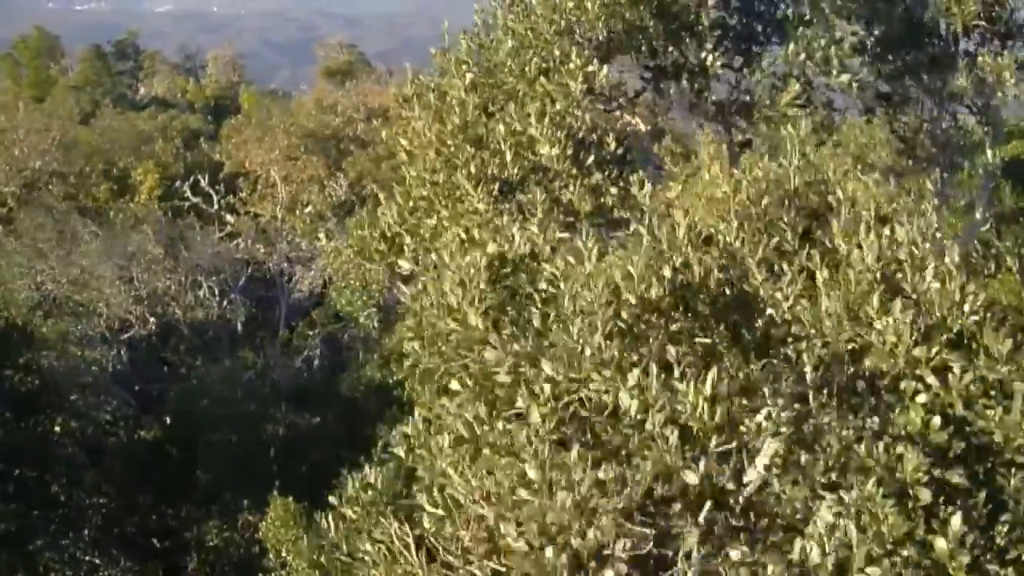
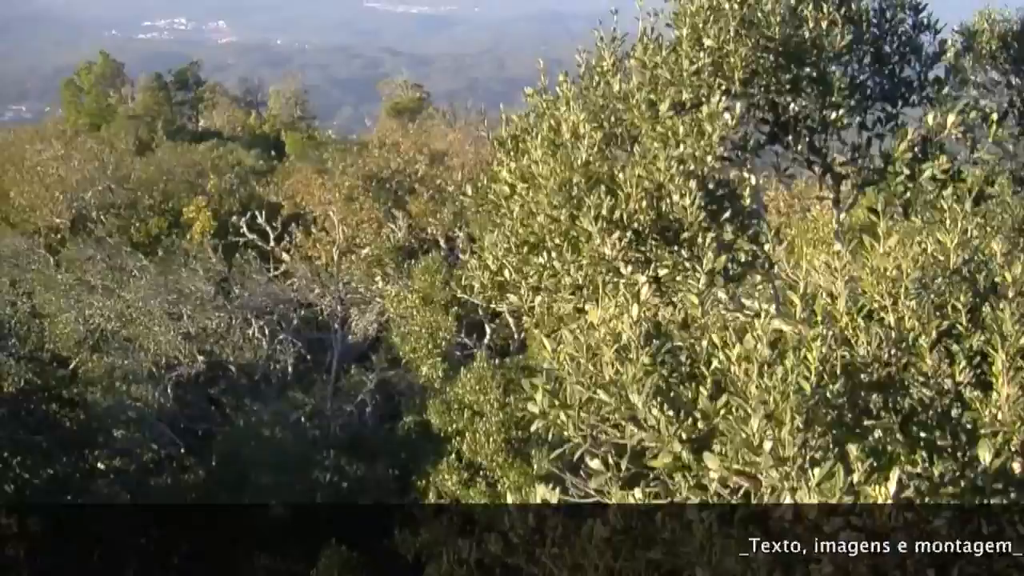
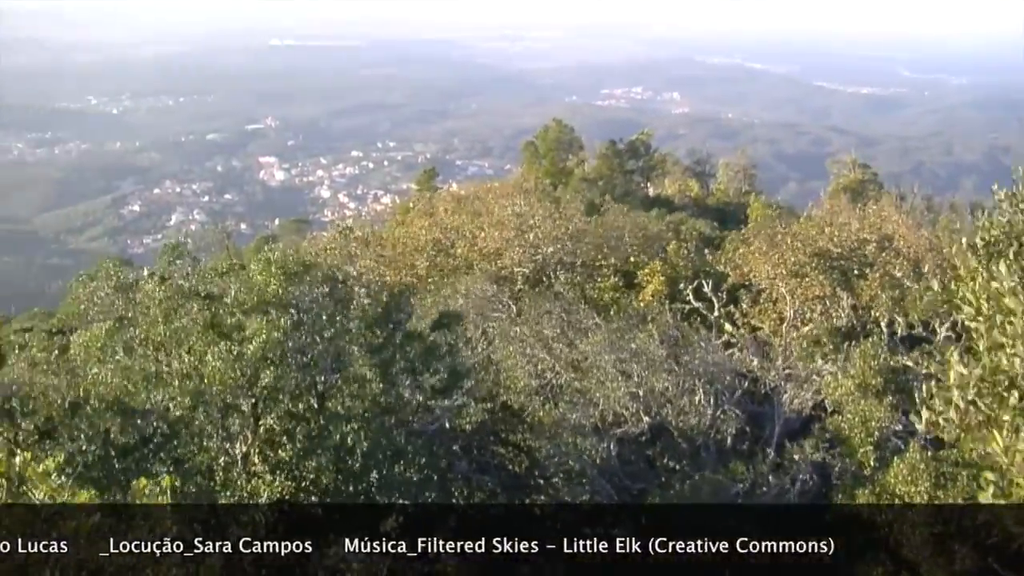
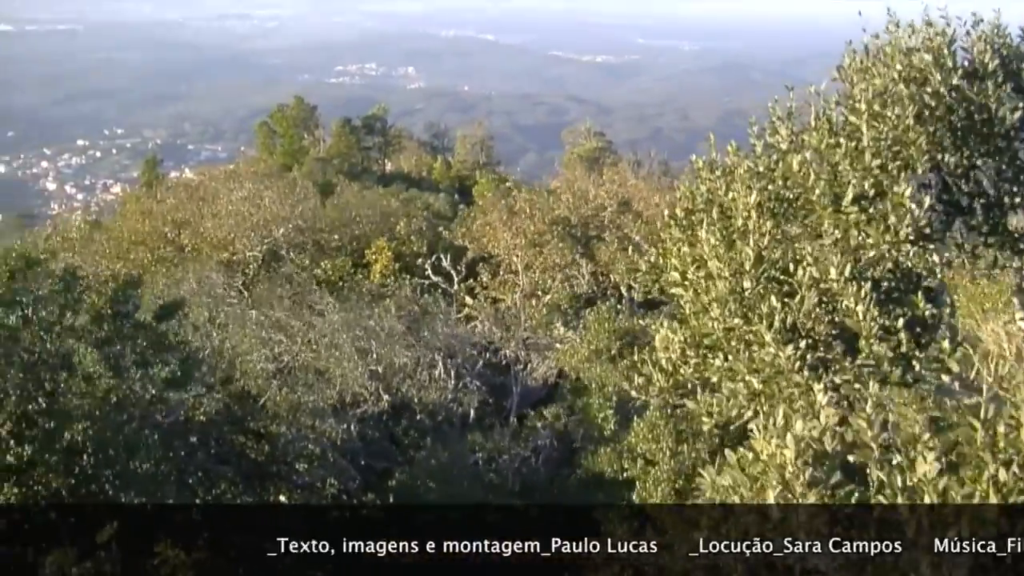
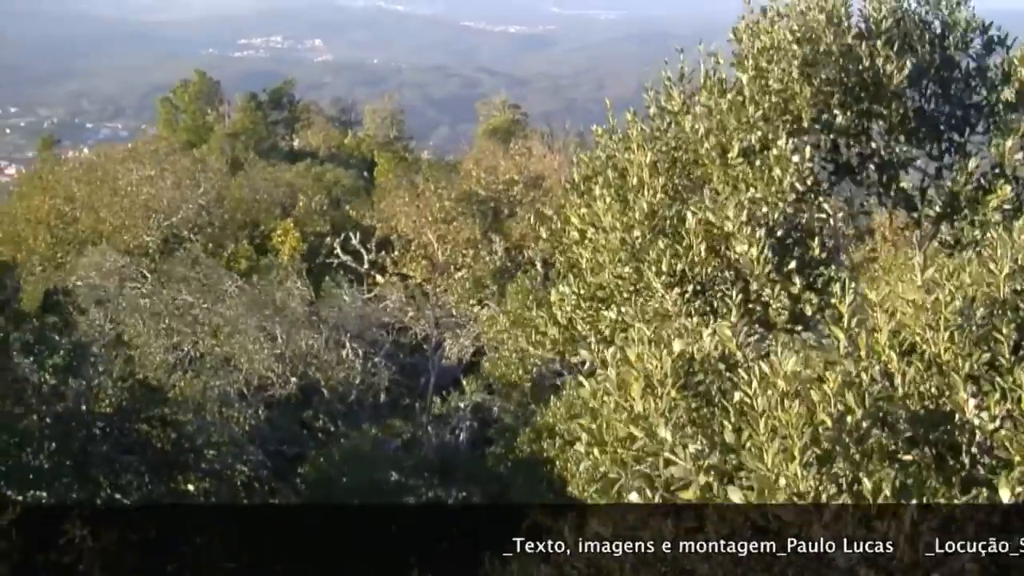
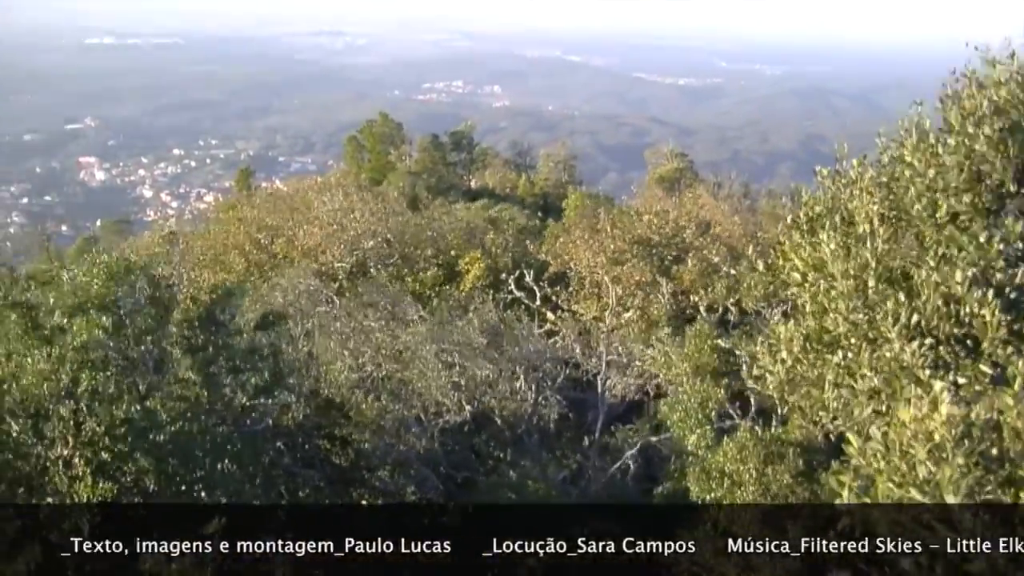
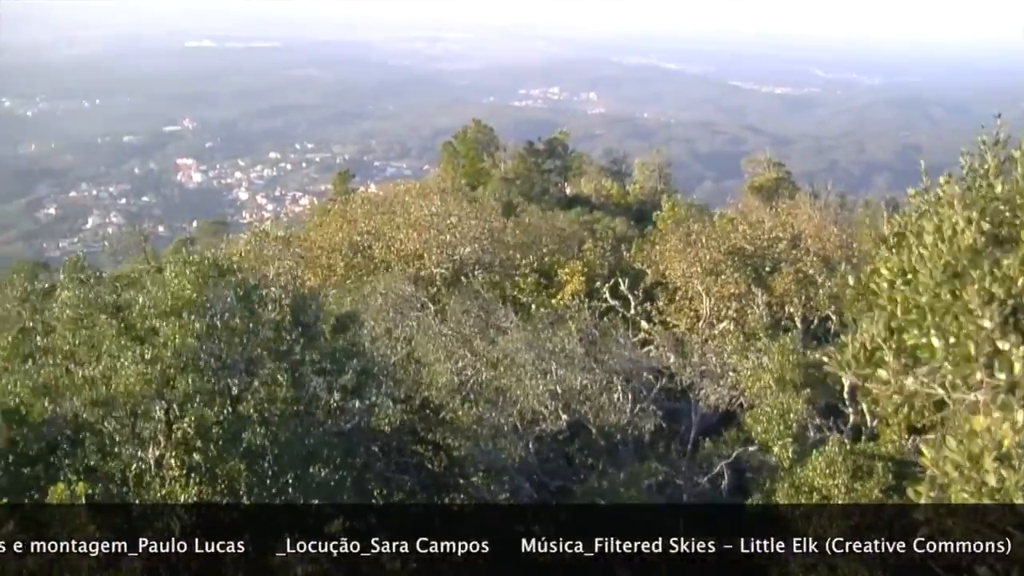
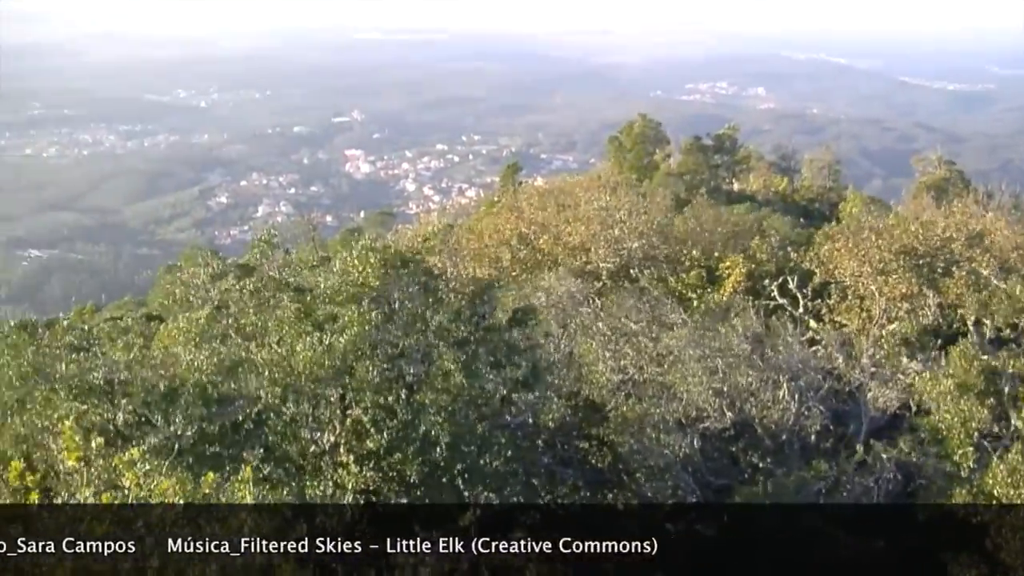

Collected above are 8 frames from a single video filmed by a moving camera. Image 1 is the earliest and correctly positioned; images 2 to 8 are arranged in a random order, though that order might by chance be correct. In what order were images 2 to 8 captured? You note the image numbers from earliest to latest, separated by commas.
2, 5, 4, 6, 7, 3, 8
